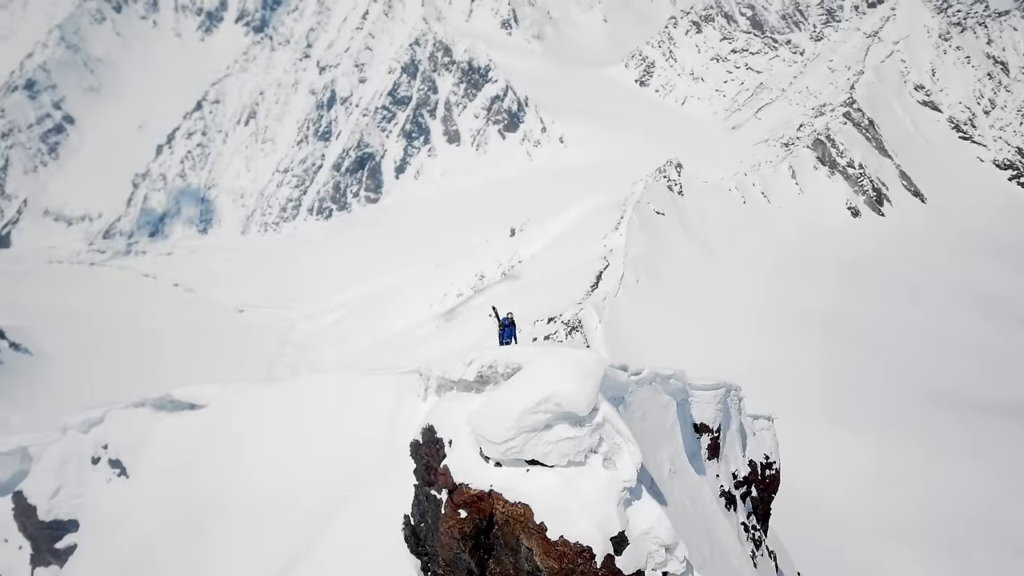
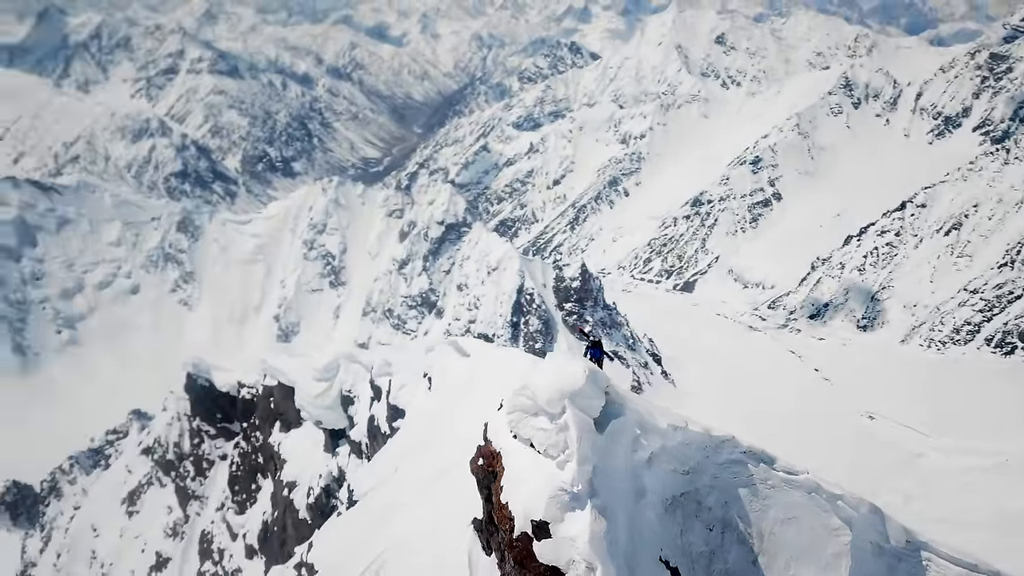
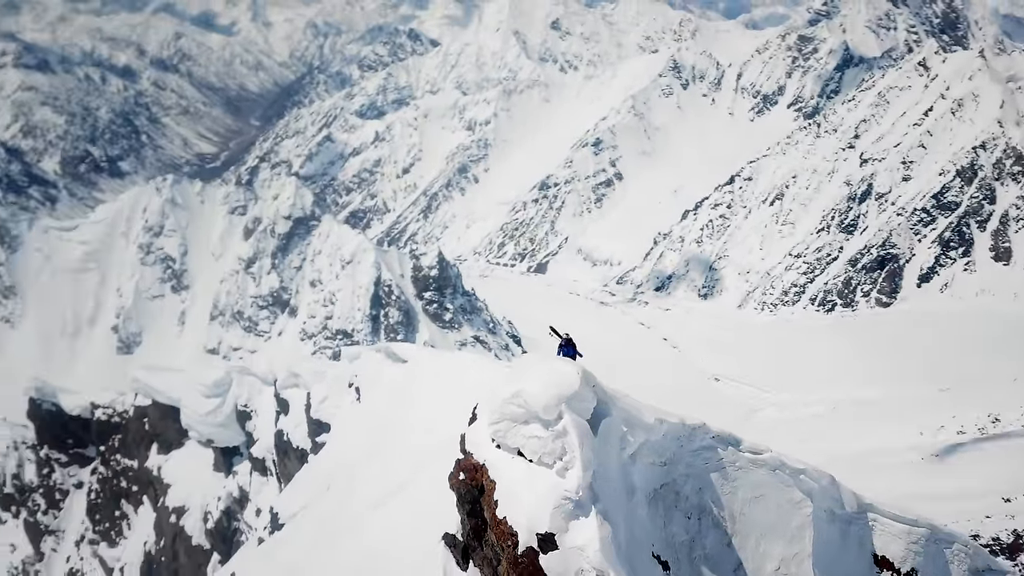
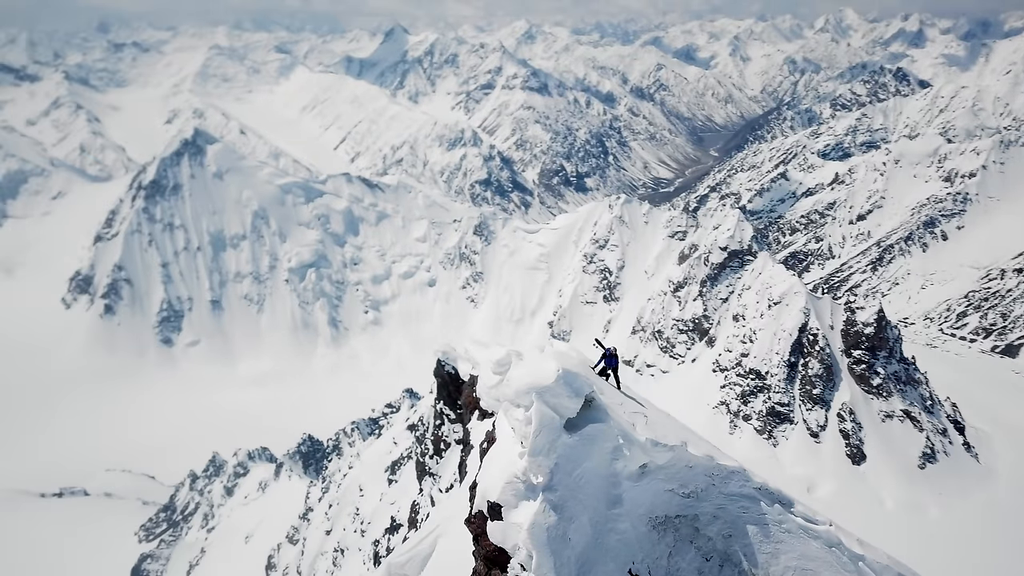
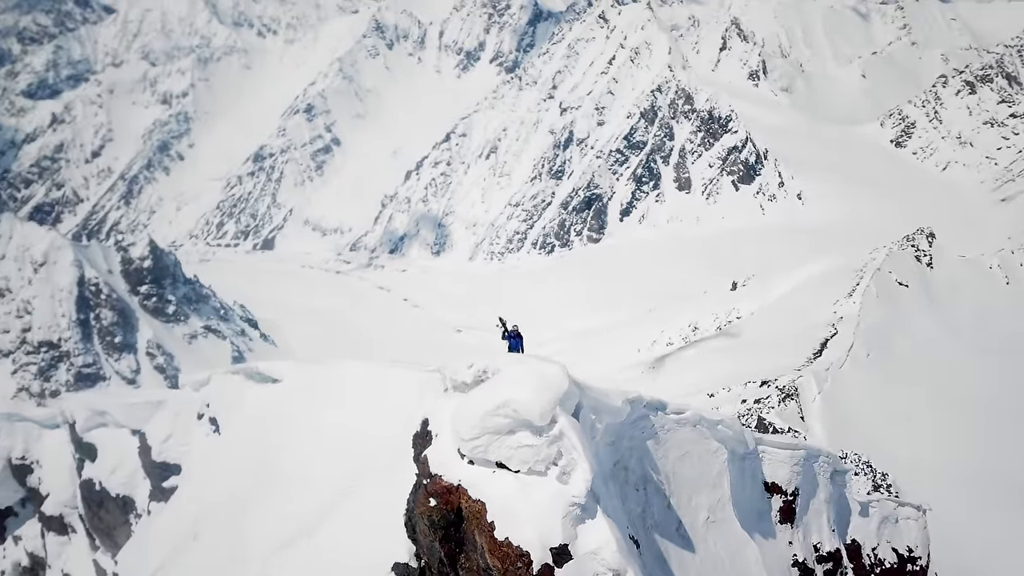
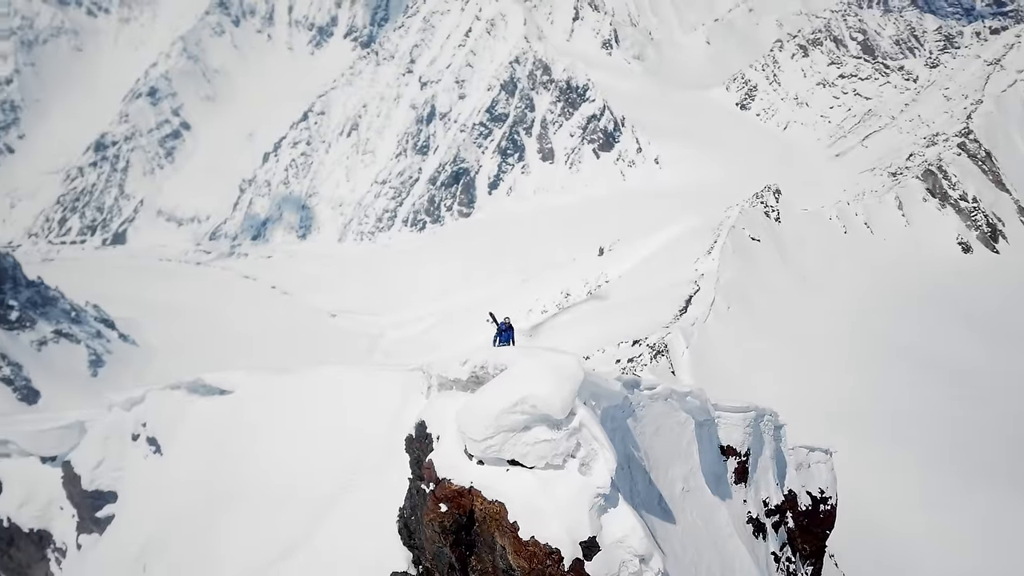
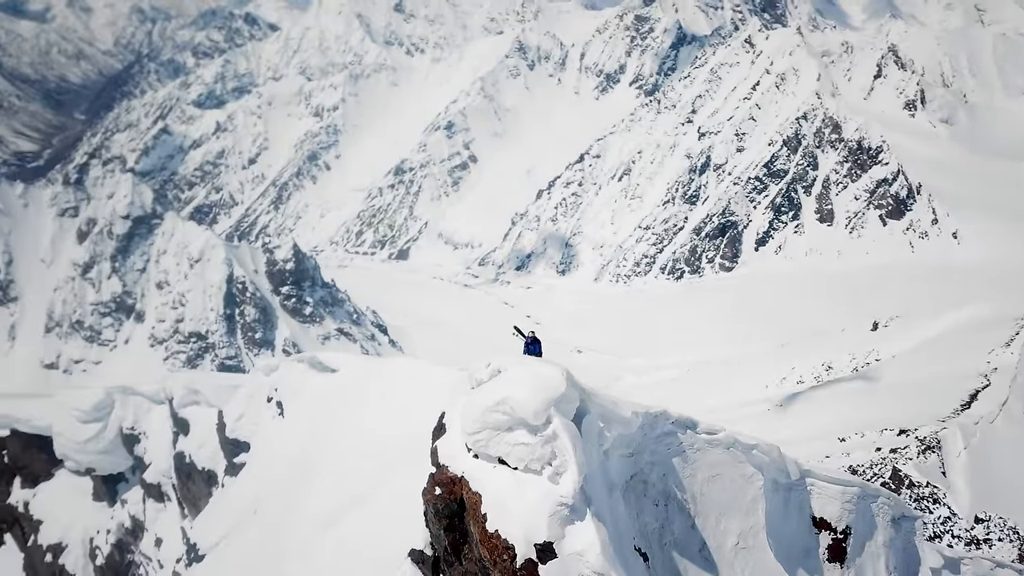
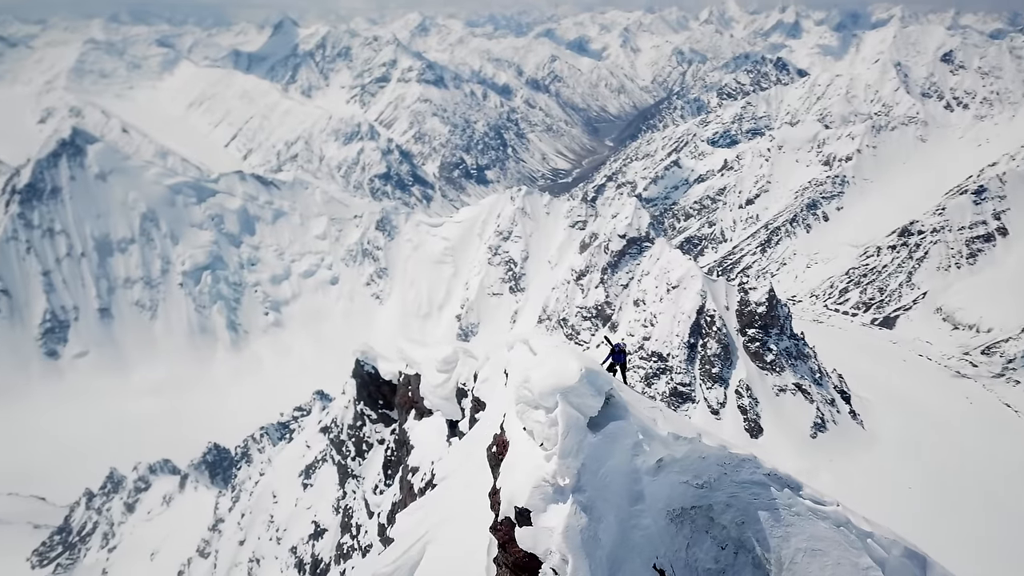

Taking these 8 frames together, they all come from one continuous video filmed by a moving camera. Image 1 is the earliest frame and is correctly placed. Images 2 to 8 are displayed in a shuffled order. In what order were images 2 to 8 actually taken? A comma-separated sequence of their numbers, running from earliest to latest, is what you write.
6, 5, 7, 3, 2, 8, 4
